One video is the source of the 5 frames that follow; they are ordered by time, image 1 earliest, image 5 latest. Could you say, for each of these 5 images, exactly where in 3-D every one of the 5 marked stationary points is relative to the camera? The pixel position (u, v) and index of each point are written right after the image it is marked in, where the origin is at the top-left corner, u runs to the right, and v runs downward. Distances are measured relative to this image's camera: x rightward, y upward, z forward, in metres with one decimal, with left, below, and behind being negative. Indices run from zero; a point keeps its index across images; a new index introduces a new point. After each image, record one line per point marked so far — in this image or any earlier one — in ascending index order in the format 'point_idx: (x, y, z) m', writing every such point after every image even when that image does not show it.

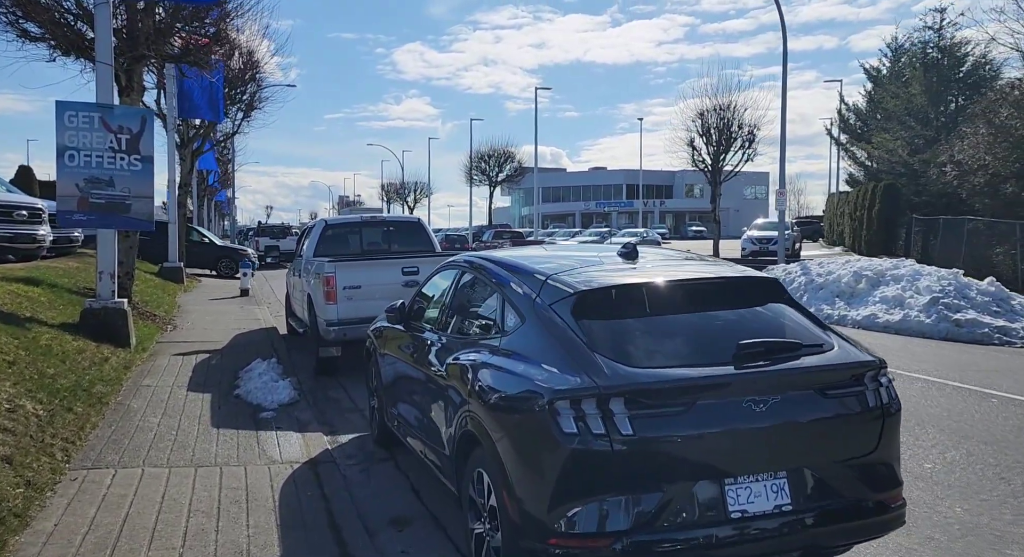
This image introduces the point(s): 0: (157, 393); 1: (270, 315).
0: (-3.8, -1.2, +8.3) m
1: (-5.1, -0.8, +16.6) m
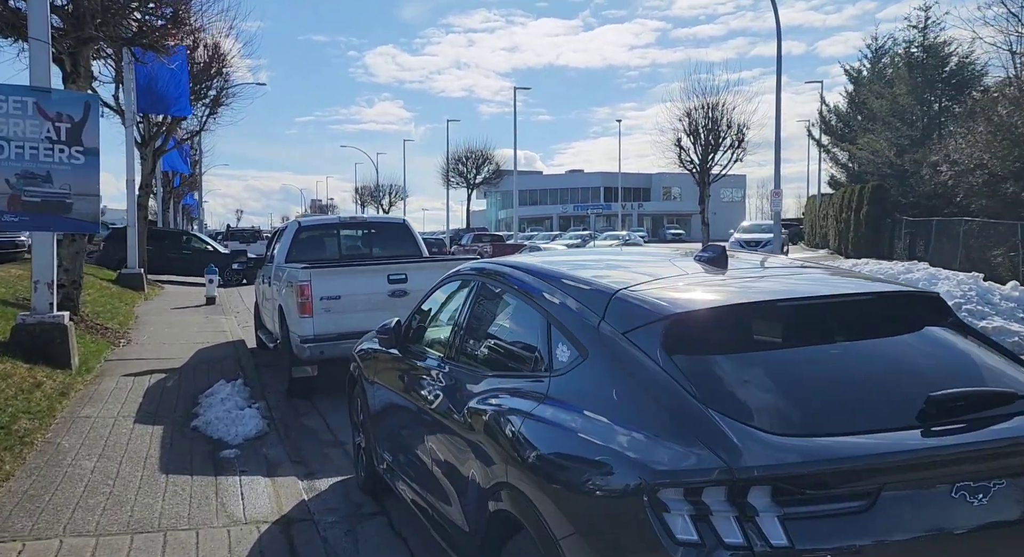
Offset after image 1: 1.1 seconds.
0: (-3.7, -1.3, +7.0) m
1: (-5.3, -0.9, +15.3) m
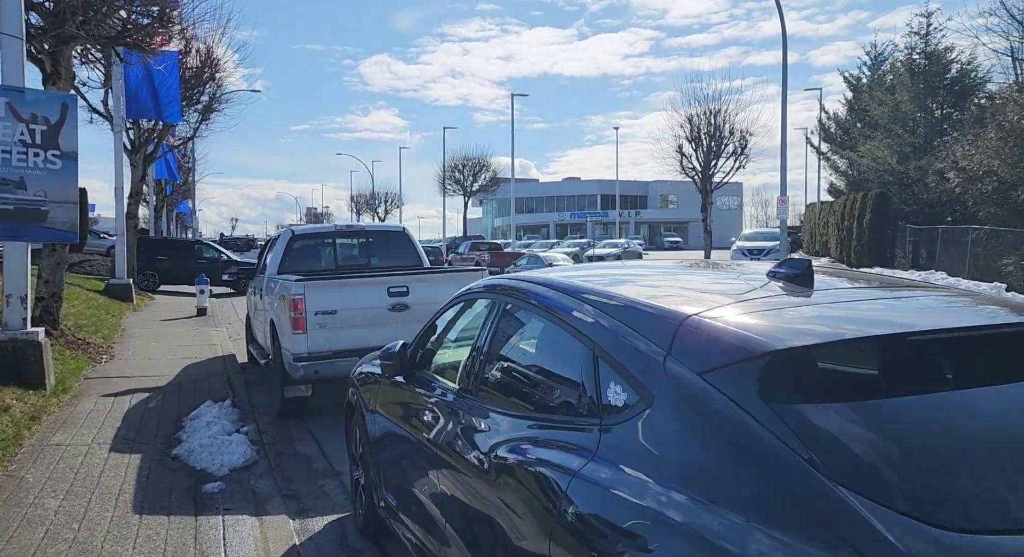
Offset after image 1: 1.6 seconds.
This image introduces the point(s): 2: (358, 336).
0: (-3.6, -1.4, +6.3) m
1: (-5.3, -1.1, +14.6) m
2: (-1.5, -0.6, +7.8) m
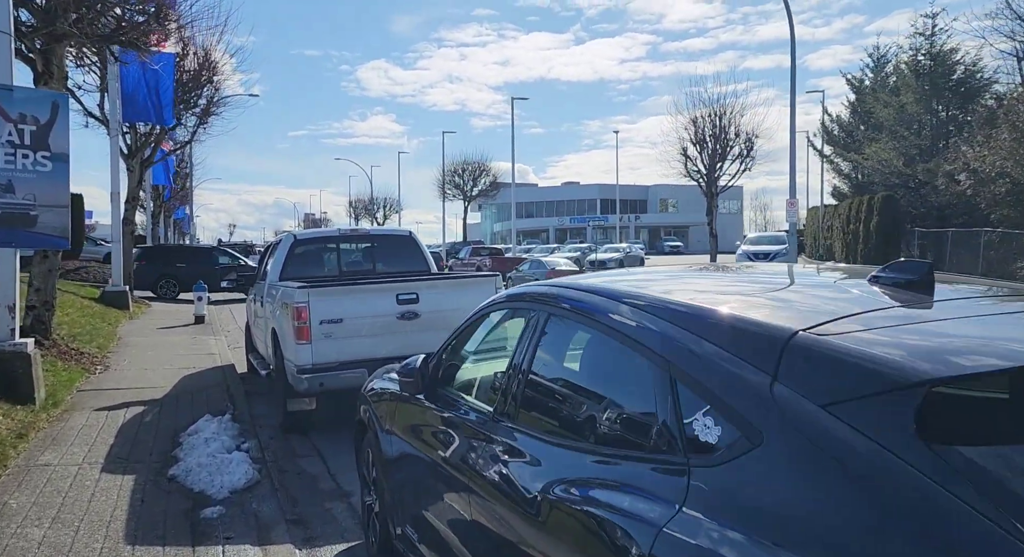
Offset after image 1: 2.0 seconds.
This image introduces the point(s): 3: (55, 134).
0: (-3.4, -1.5, +5.9) m
1: (-5.1, -1.3, +14.2) m
2: (-1.4, -0.6, +7.4) m
3: (-4.8, +1.5, +8.3) m
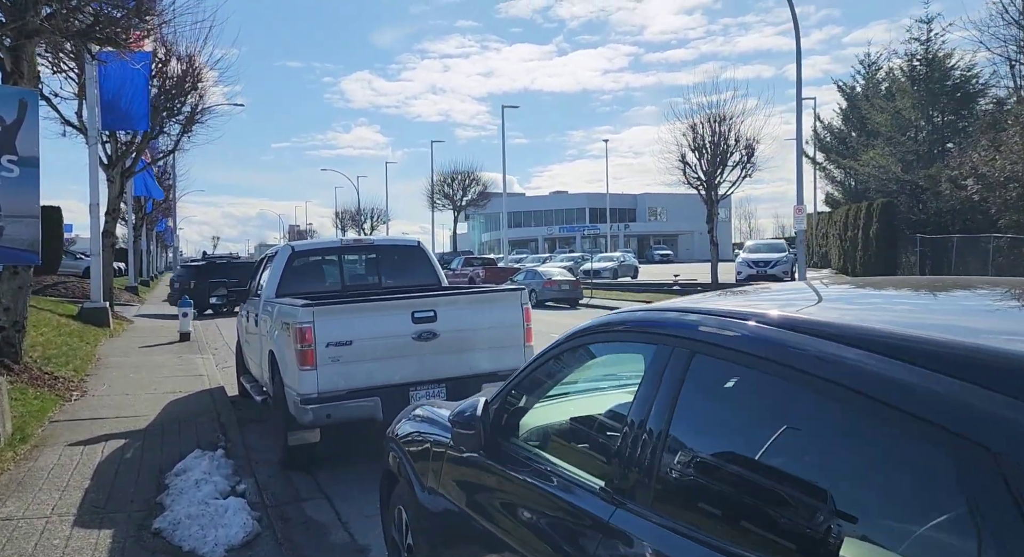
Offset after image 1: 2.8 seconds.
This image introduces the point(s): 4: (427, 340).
0: (-3.1, -1.6, +5.0) m
1: (-5.0, -1.5, +13.2) m
2: (-1.1, -0.8, +6.5) m
3: (-4.6, +1.3, +7.4) m
4: (-0.7, -0.5, +6.7) m
